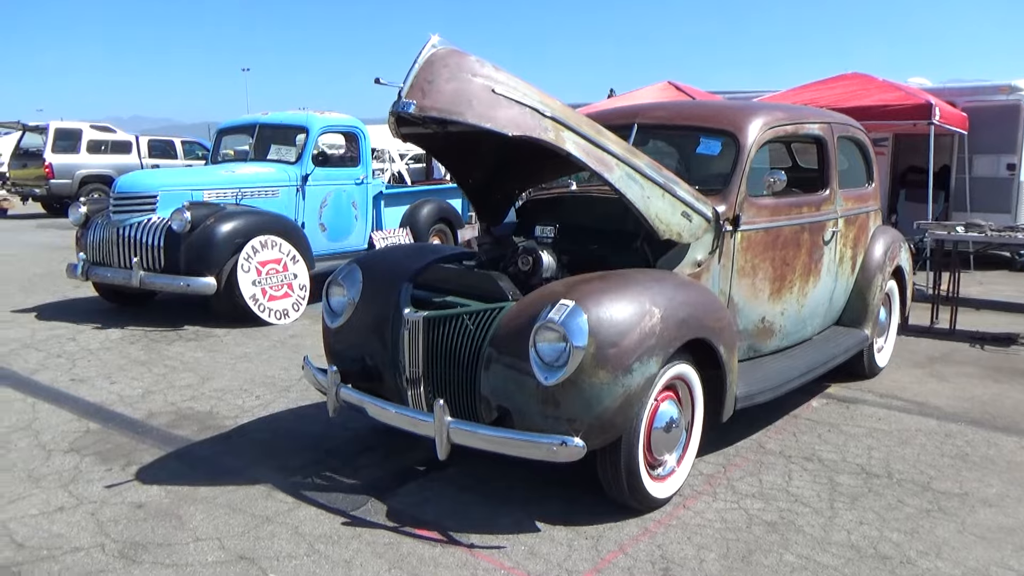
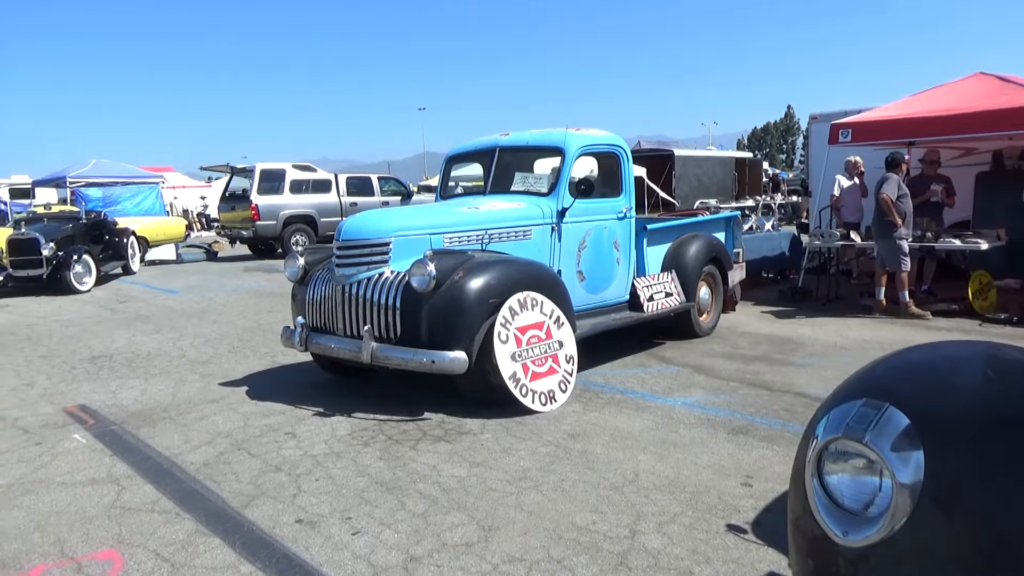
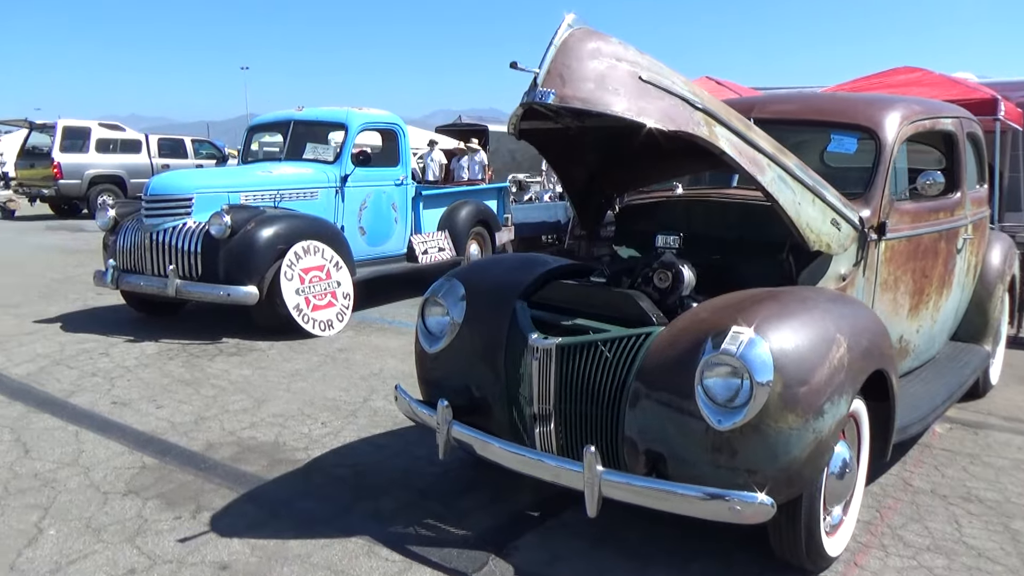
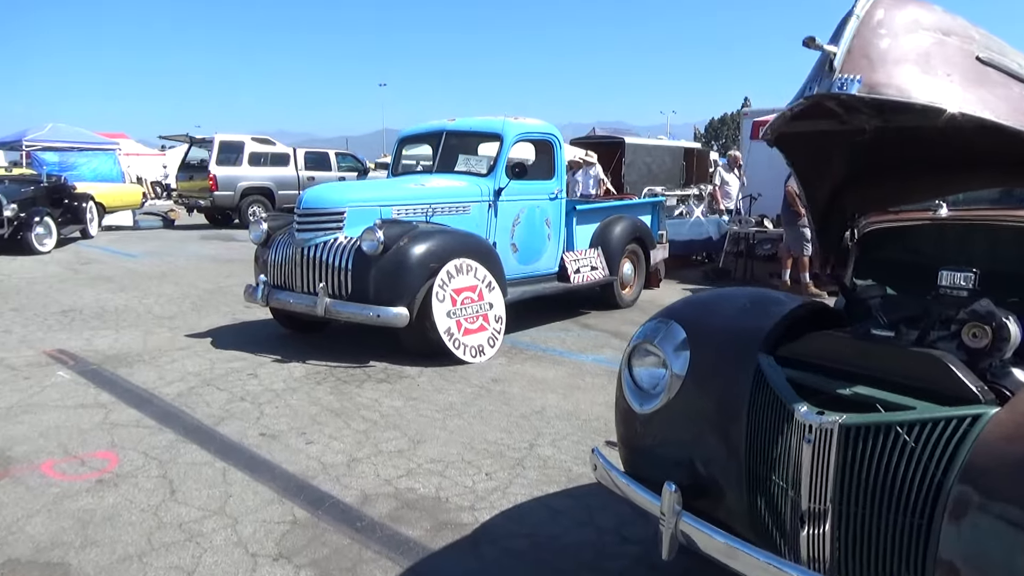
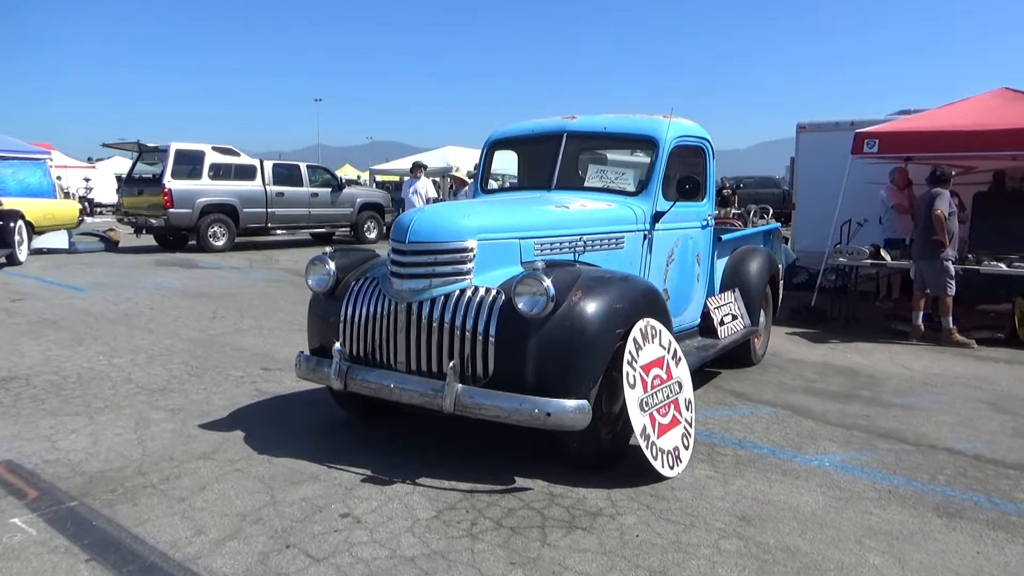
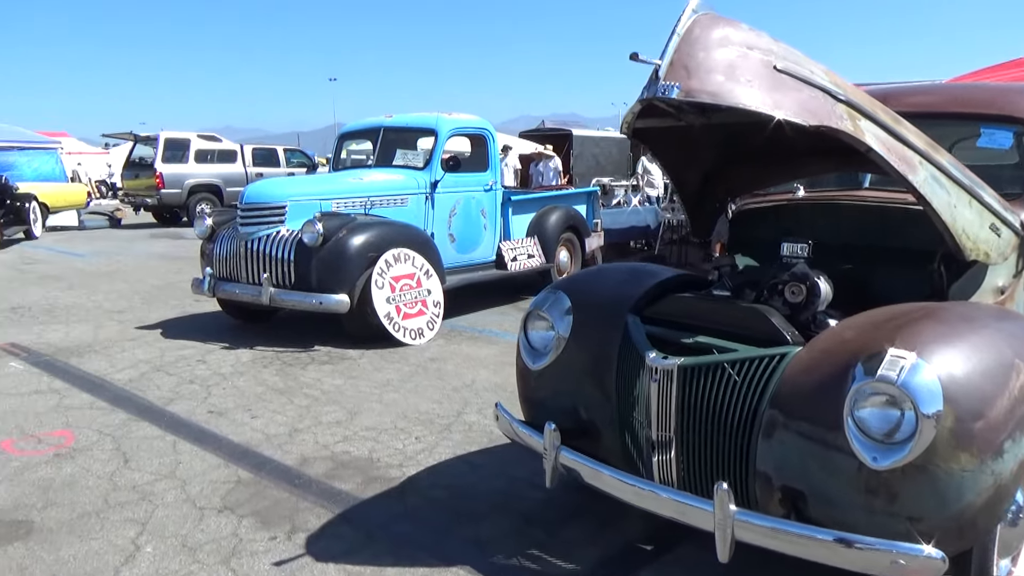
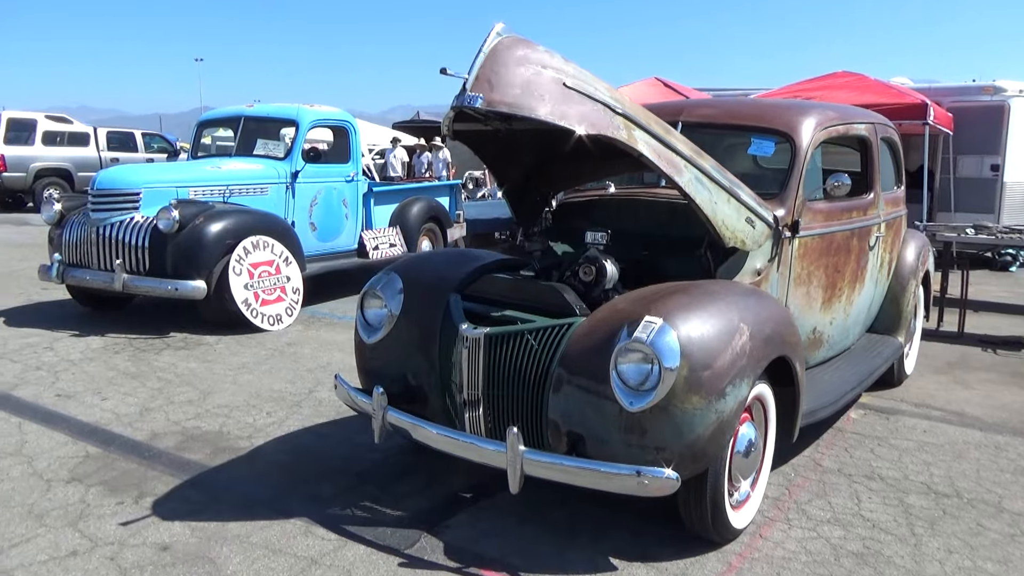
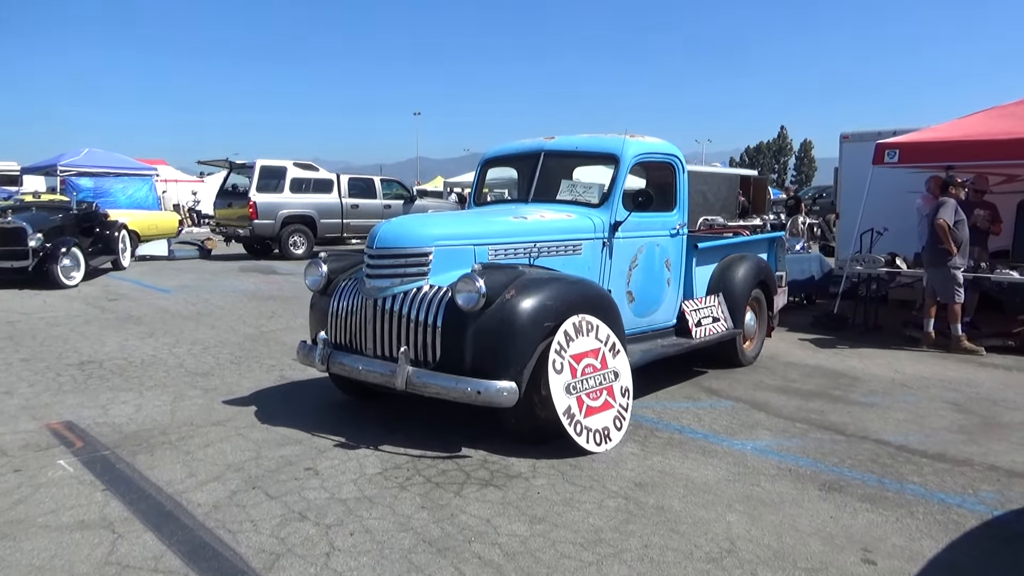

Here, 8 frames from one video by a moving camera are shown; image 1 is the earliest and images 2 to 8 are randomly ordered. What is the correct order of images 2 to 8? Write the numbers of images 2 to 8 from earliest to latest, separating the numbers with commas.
7, 3, 6, 4, 2, 8, 5
